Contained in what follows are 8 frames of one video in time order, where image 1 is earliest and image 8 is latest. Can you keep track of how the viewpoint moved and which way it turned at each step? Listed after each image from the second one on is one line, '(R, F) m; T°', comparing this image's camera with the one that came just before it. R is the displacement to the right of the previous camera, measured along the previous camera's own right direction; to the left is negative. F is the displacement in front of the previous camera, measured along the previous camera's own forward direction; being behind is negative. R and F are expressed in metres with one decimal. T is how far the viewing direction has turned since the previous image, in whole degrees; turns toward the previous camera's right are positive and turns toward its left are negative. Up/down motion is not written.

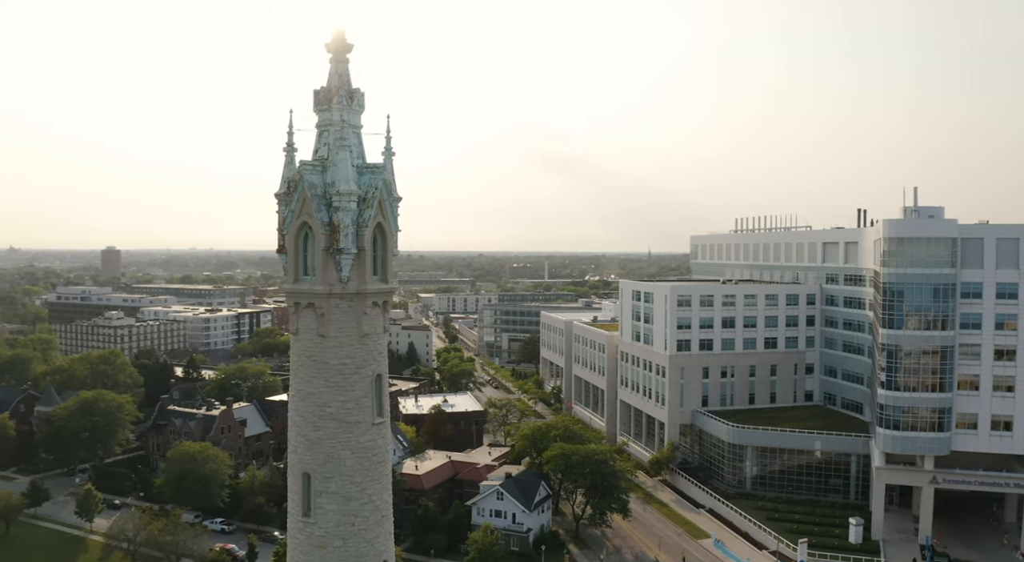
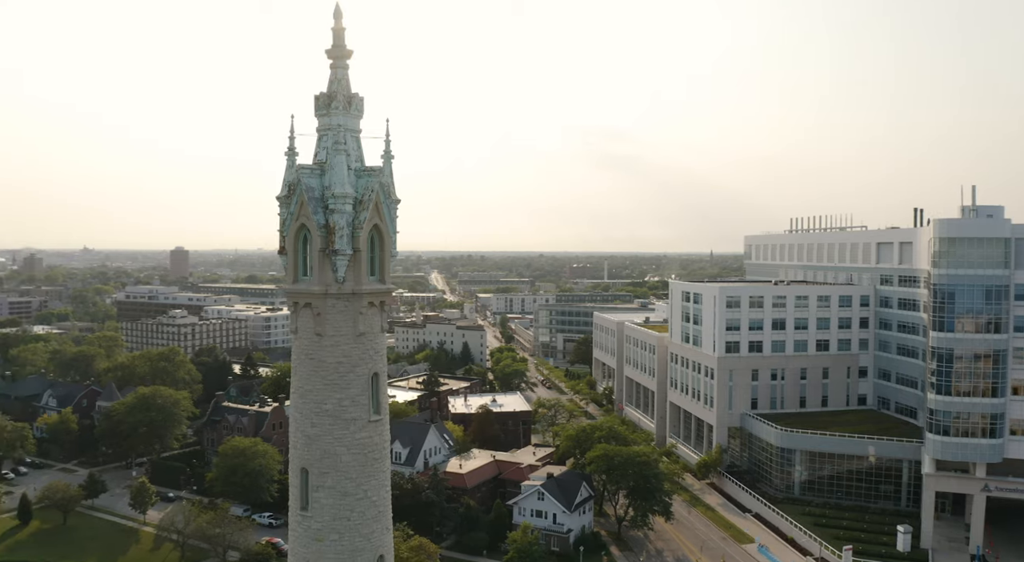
(+0.6, -0.1) m; -3°
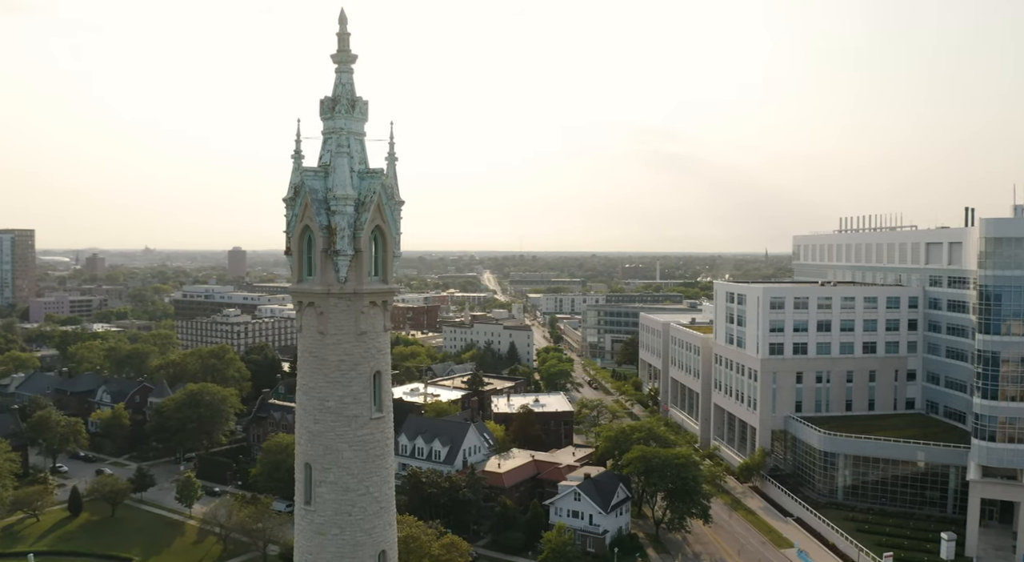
(+0.5, -0.1) m; -3°
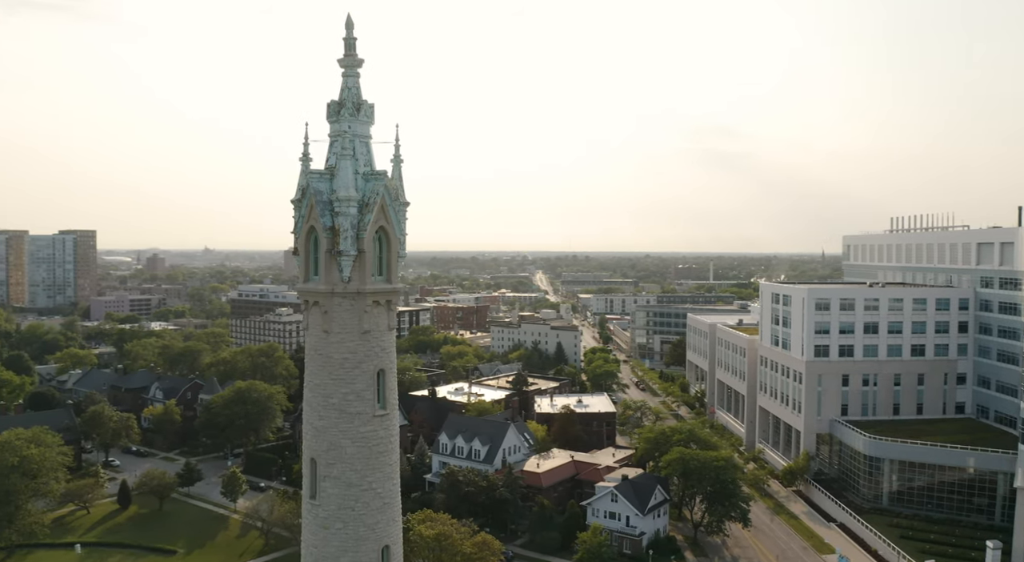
(+0.5, -0.1) m; -3°
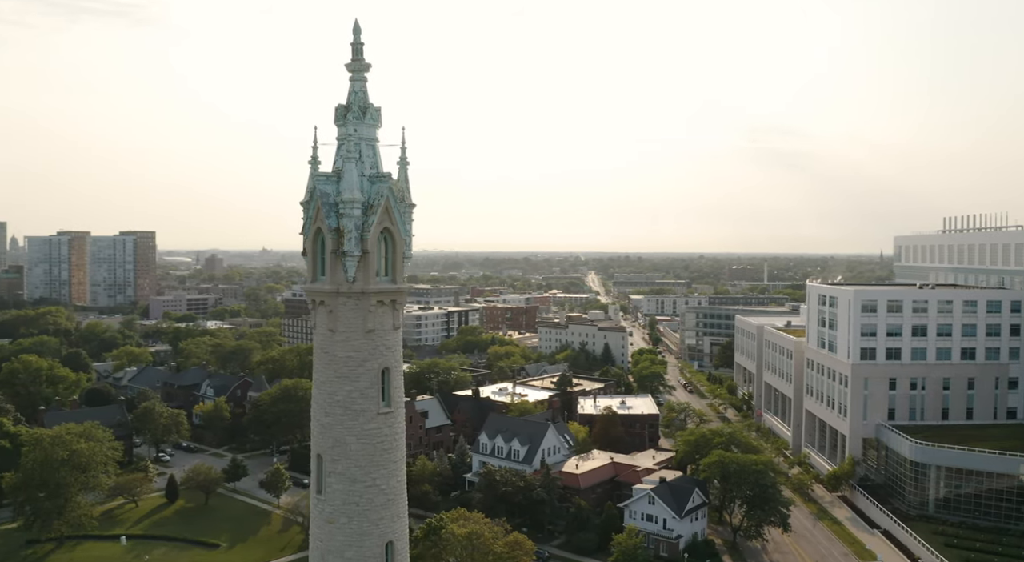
(+0.5, -0.1) m; -3°
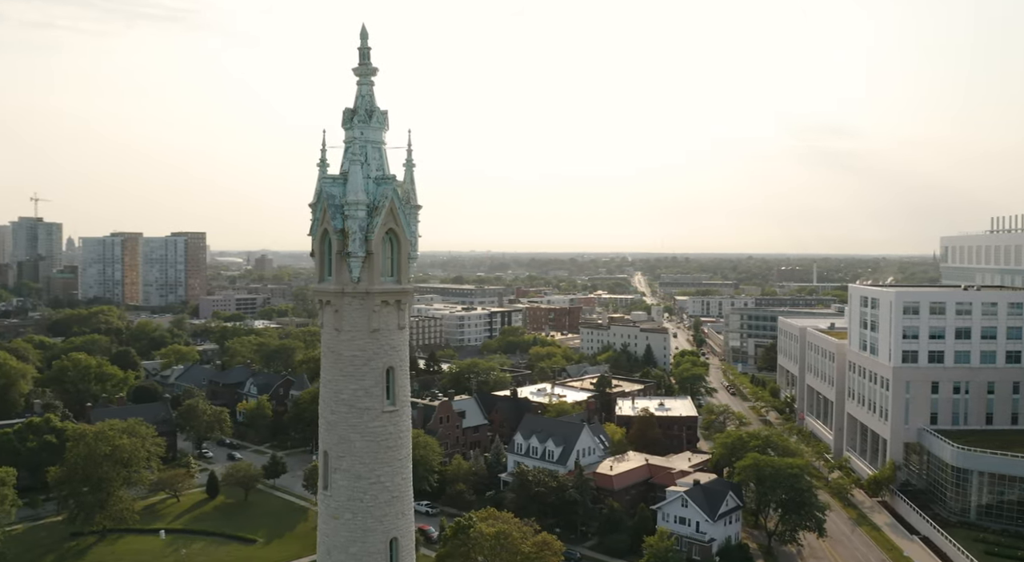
(+0.4, -0.1) m; -2°
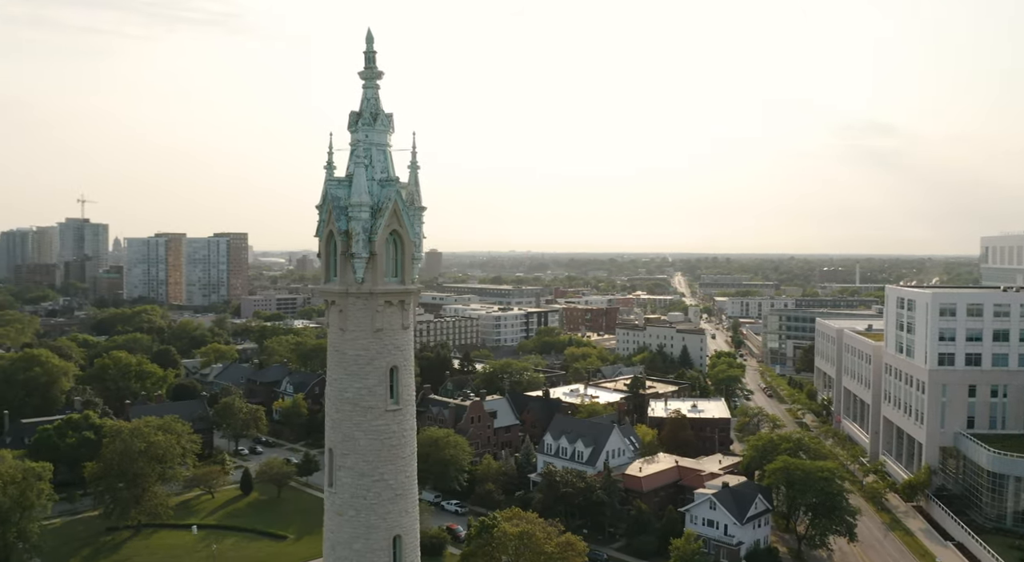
(+0.4, -0.1) m; -2°
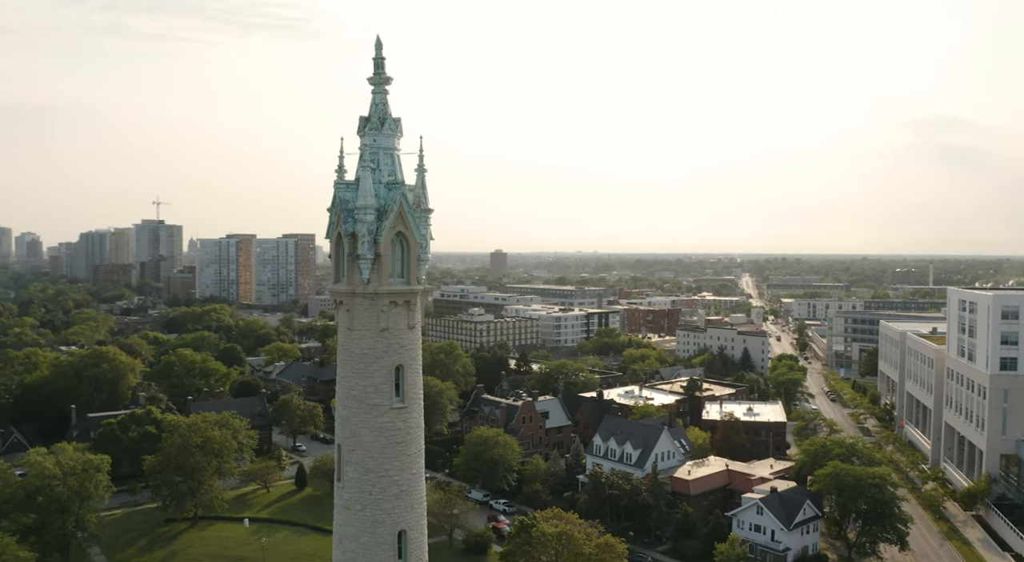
(+0.6, -0.1) m; -3°
